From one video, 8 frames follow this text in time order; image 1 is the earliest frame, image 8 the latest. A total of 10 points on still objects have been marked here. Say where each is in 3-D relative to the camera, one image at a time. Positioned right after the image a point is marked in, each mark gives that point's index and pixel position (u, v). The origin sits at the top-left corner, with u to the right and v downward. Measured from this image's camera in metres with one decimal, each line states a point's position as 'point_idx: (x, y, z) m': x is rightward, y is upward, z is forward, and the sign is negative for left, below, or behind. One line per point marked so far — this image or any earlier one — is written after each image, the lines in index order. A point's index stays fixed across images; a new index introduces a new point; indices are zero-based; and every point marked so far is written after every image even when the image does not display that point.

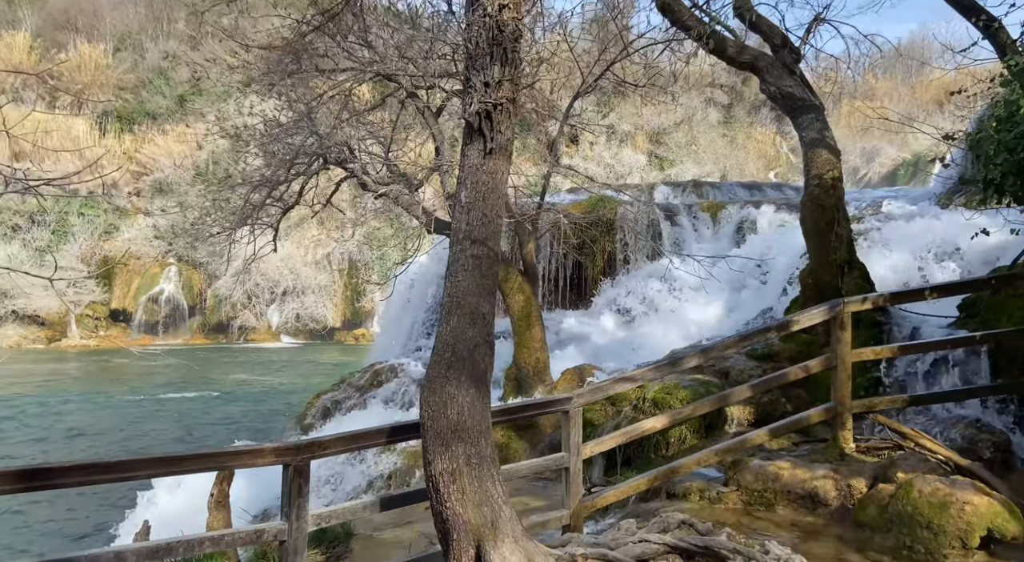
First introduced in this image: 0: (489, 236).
0: (-0.1, +0.2, +4.0) m
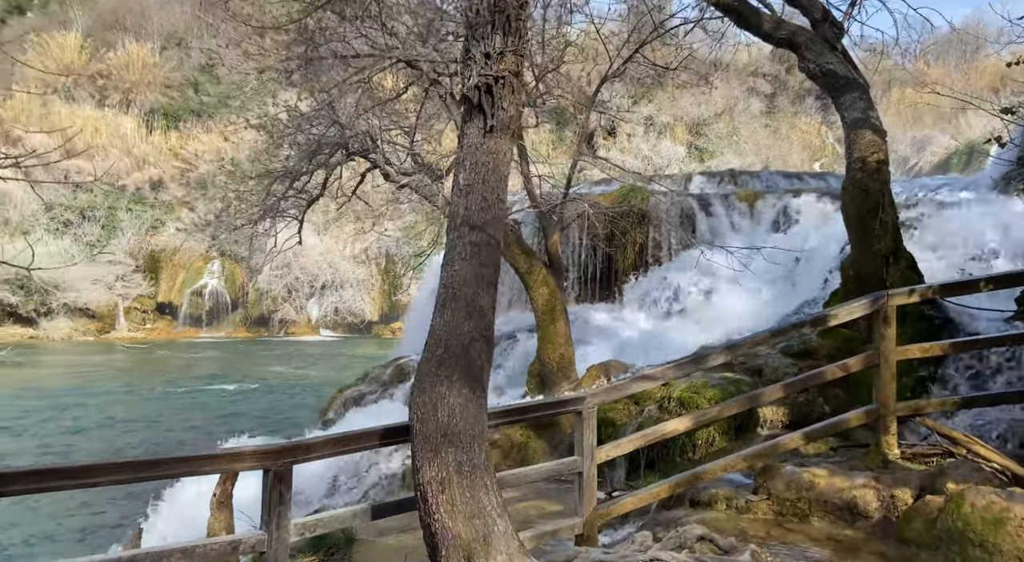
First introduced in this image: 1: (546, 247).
0: (-0.1, +0.3, +3.6) m
1: (+0.4, +0.4, +9.2) m
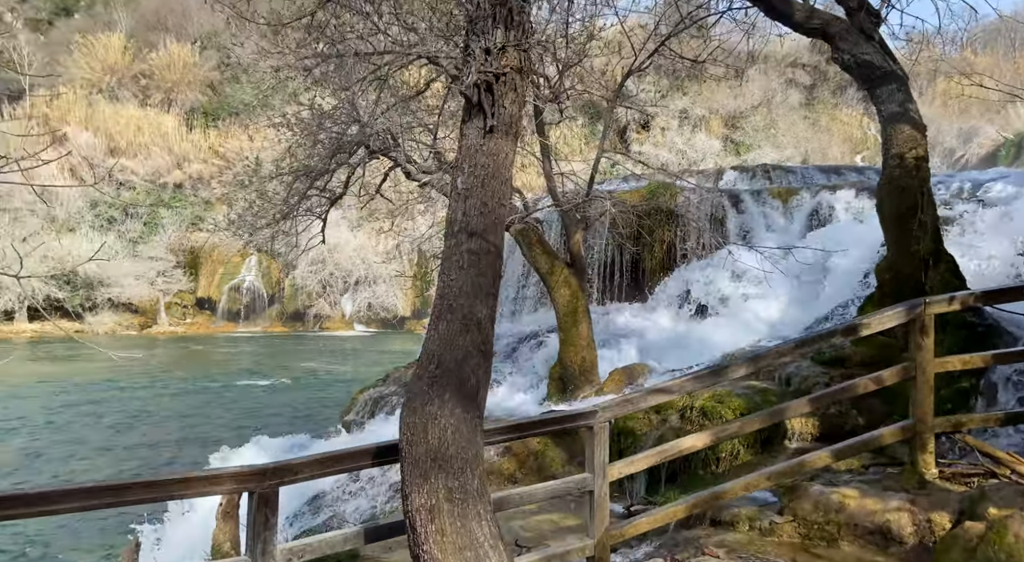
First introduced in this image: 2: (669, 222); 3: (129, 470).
0: (-0.1, +0.2, +3.4) m
1: (+0.6, +0.4, +9.0) m
2: (+2.3, +0.8, +11.2) m
3: (-5.4, -2.6, +11.0) m
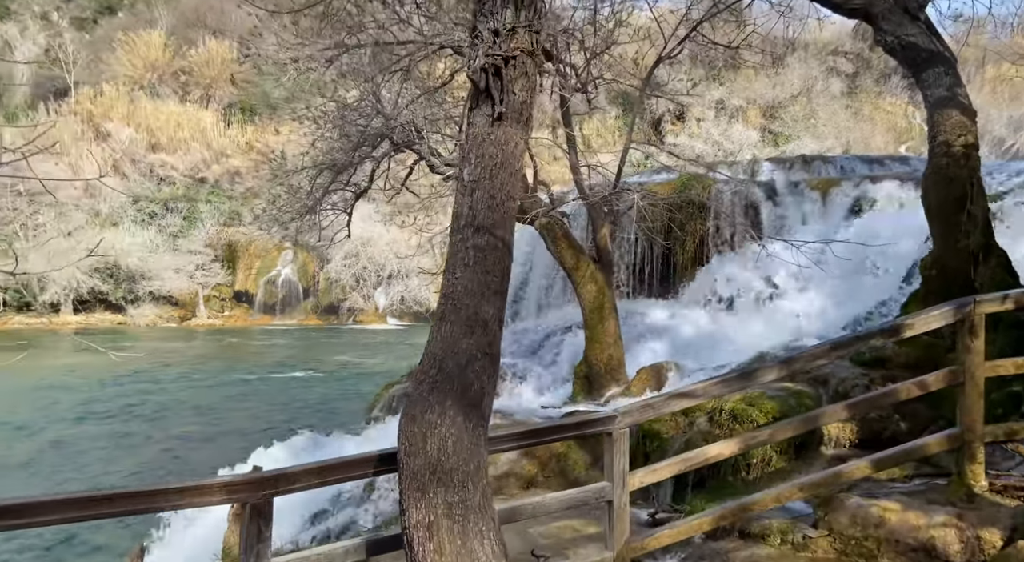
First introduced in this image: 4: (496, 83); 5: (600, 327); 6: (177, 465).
0: (-0.1, +0.2, +3.2) m
1: (+0.9, +0.4, +8.7) m
2: (+2.7, +0.9, +10.9) m
3: (-5.1, -2.5, +11.0) m
4: (-0.1, +0.8, +3.2) m
5: (+0.9, -0.5, +8.1) m
6: (-4.7, -2.6, +11.0) m
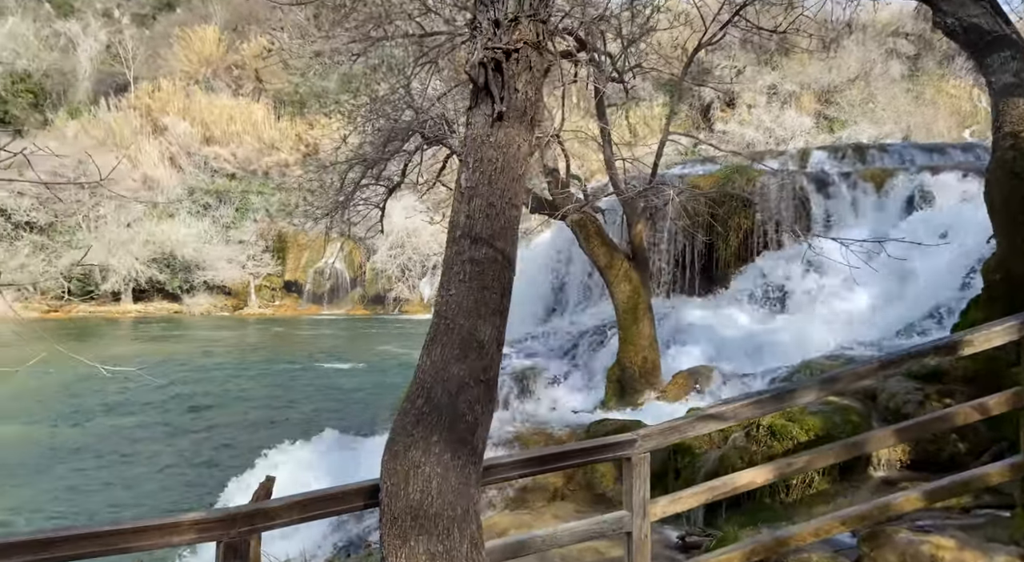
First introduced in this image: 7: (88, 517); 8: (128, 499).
0: (-0.1, +0.2, +2.9) m
1: (+1.3, +0.5, +8.3) m
2: (+3.1, +1.0, +10.4) m
3: (-4.5, -2.5, +11.1) m
4: (-0.1, +0.8, +2.9) m
5: (+1.2, -0.5, +7.7) m
6: (-4.2, -2.5, +11.0) m
7: (-4.8, -2.7, +8.8) m
8: (-4.6, -2.6, +9.4) m
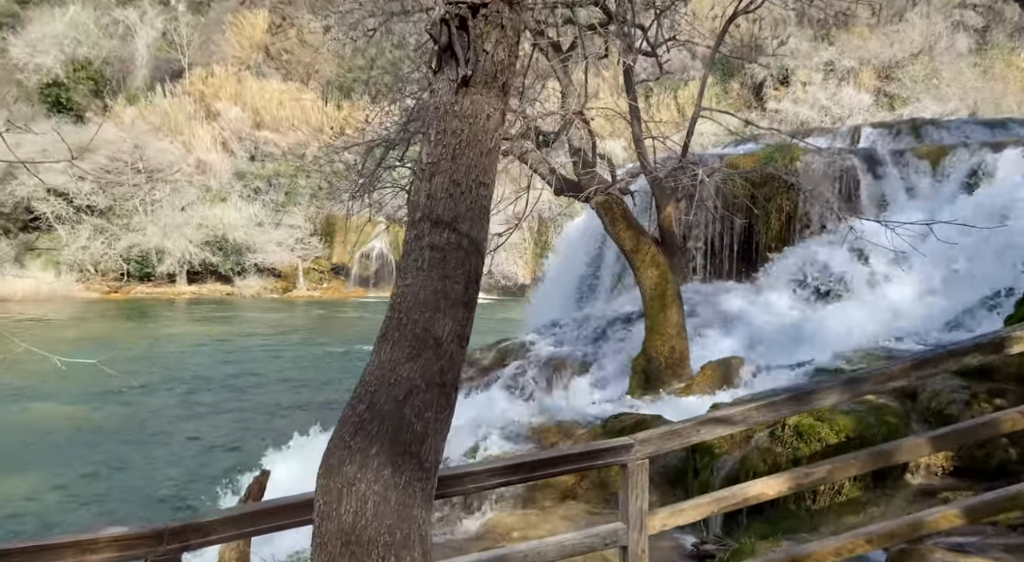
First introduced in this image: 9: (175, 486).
0: (-0.2, +0.2, +2.5) m
1: (+1.5, +0.6, +7.9) m
2: (+3.5, +1.1, +9.8) m
3: (-4.1, -2.2, +11.0) m
4: (-0.2, +0.8, +2.6) m
5: (+1.4, -0.3, +7.3) m
6: (-3.8, -2.3, +10.9) m
7: (-4.5, -2.5, +8.8) m
8: (-4.3, -2.4, +9.4) m
9: (-4.0, -2.4, +9.1) m
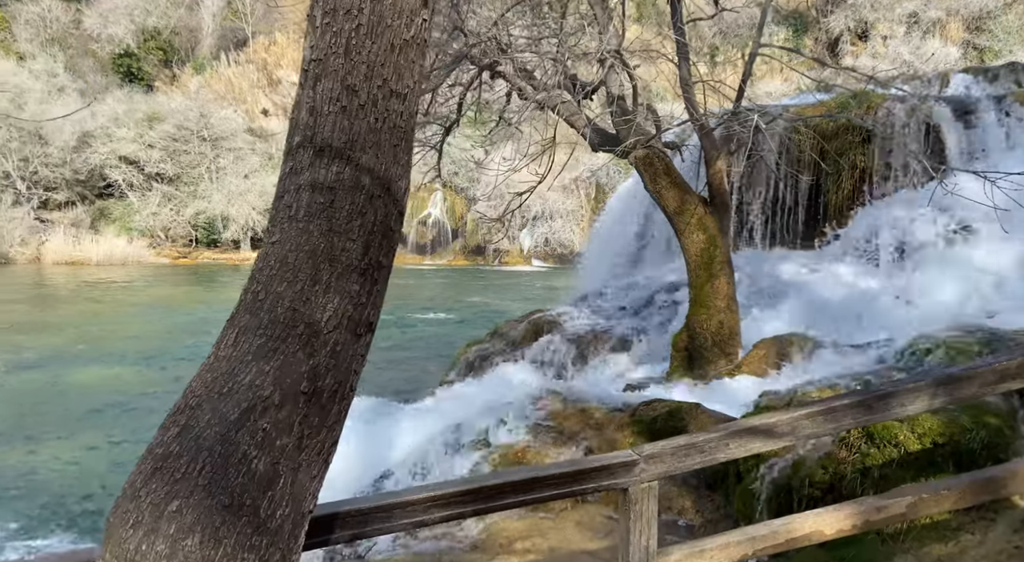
0: (-0.3, +0.3, +1.7) m
1: (+1.7, +0.9, +6.9) m
2: (+3.9, +1.5, +8.6) m
3: (-3.6, -1.8, +10.6) m
4: (-0.3, +0.9, +1.7) m
5: (+1.6, -0.1, +6.4) m
6: (-3.3, -1.8, +10.5) m
7: (-4.2, -2.1, +8.4) m
8: (-3.9, -2.0, +9.0) m
9: (-3.6, -2.0, +8.7) m
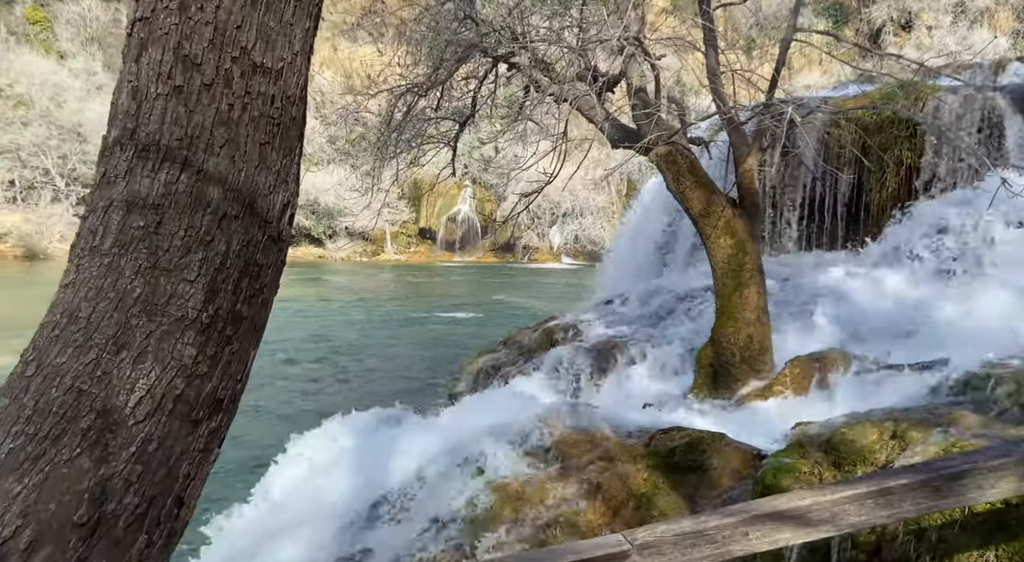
0: (-0.5, +0.2, +1.2) m
1: (+1.8, +0.9, +6.2) m
2: (+4.0, +1.4, +7.9) m
3: (-3.4, -1.8, +10.2) m
4: (-0.5, +0.8, +1.2) m
5: (+1.7, -0.1, +5.7) m
6: (-3.1, -1.8, +10.1) m
7: (-4.0, -2.1, +8.0) m
8: (-3.8, -2.0, +8.6) m
9: (-3.5, -2.1, +8.3) m
